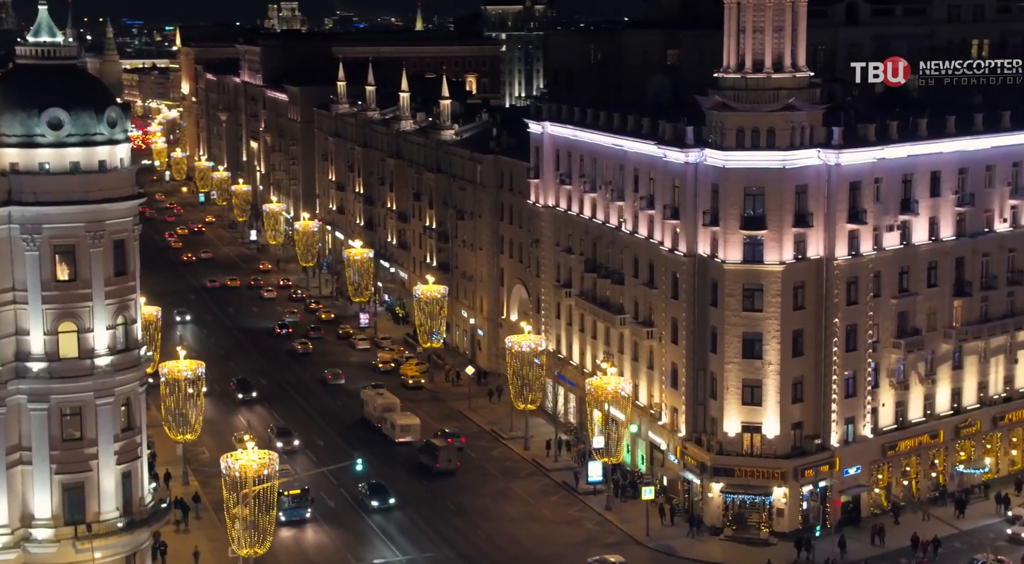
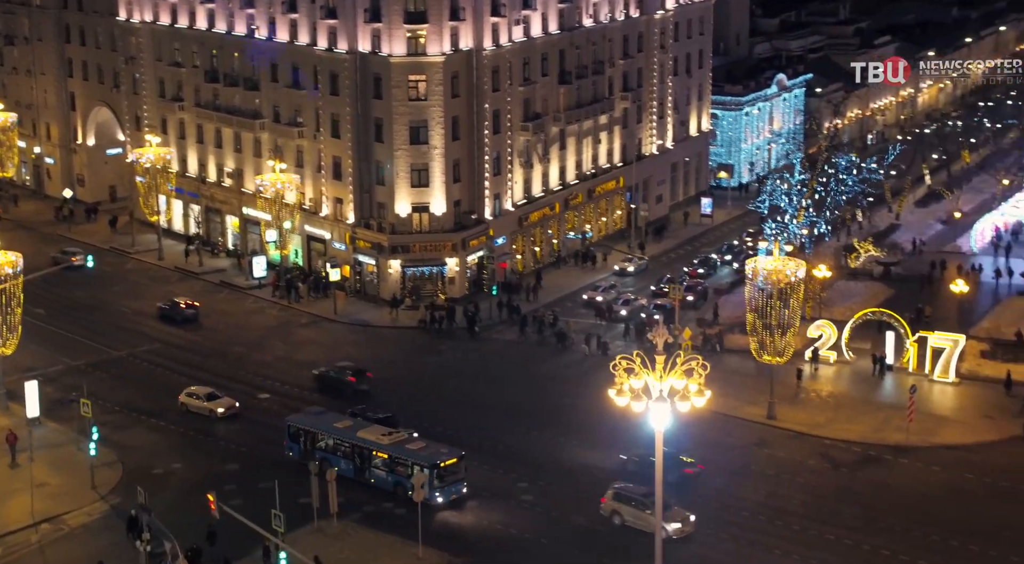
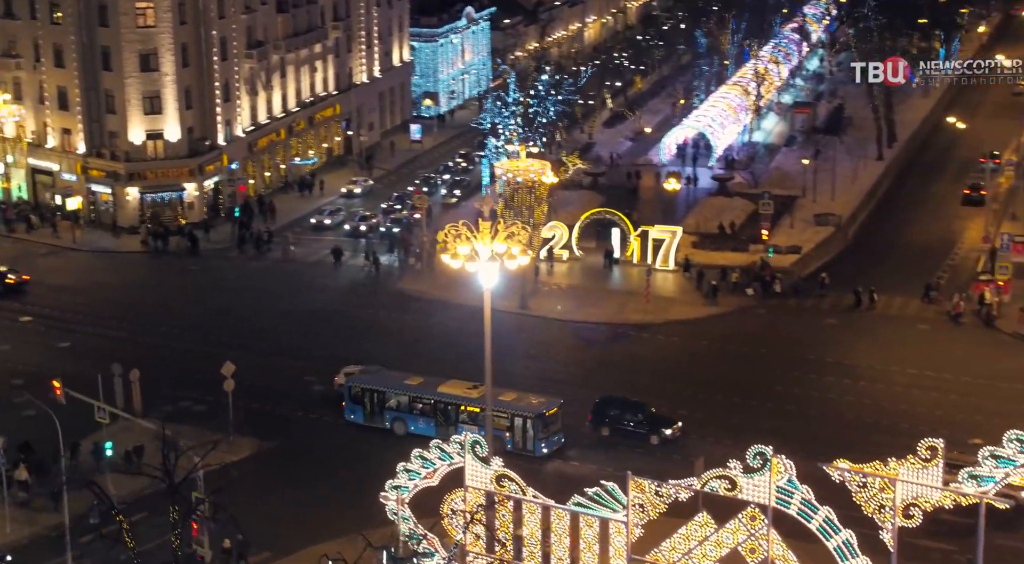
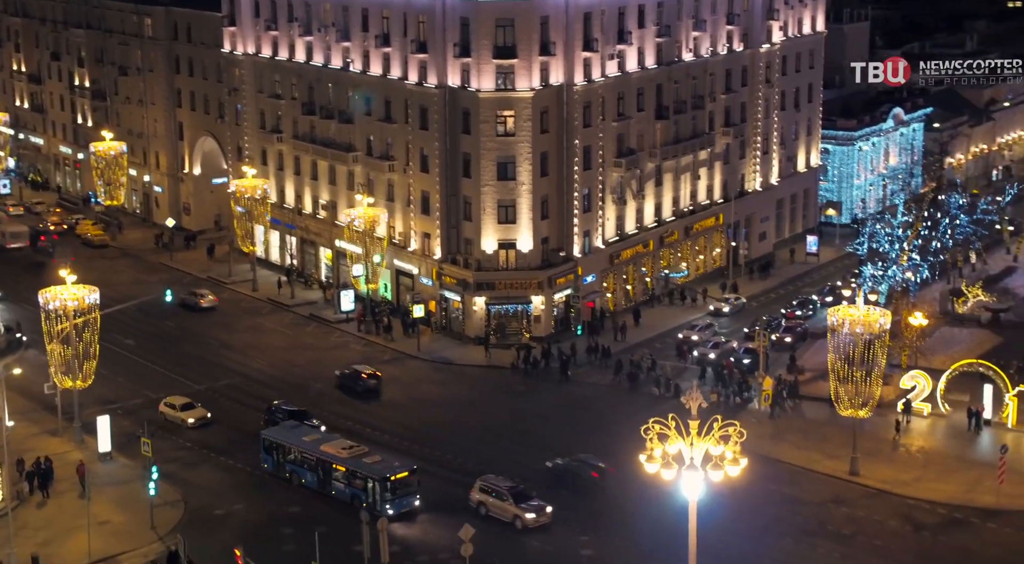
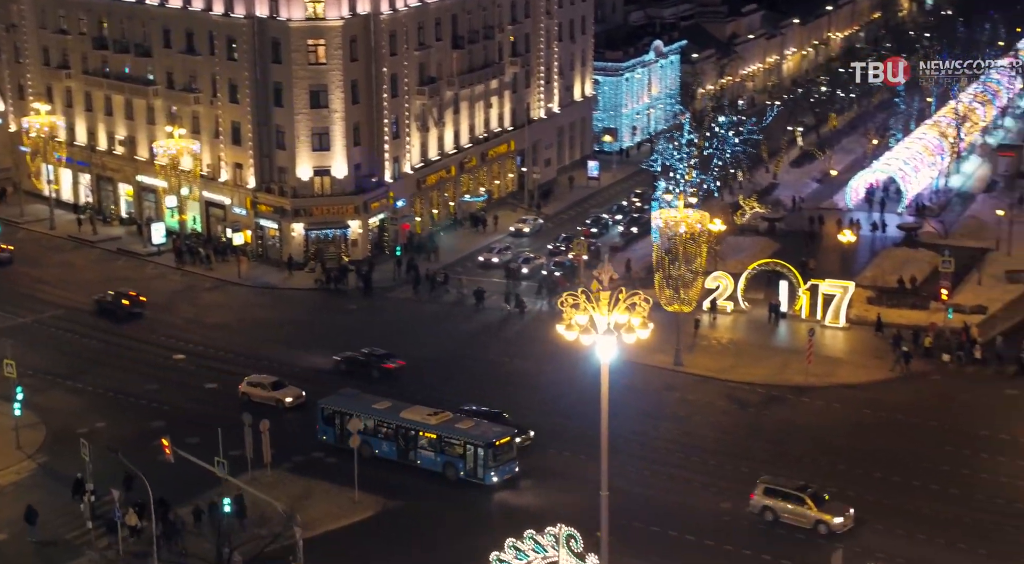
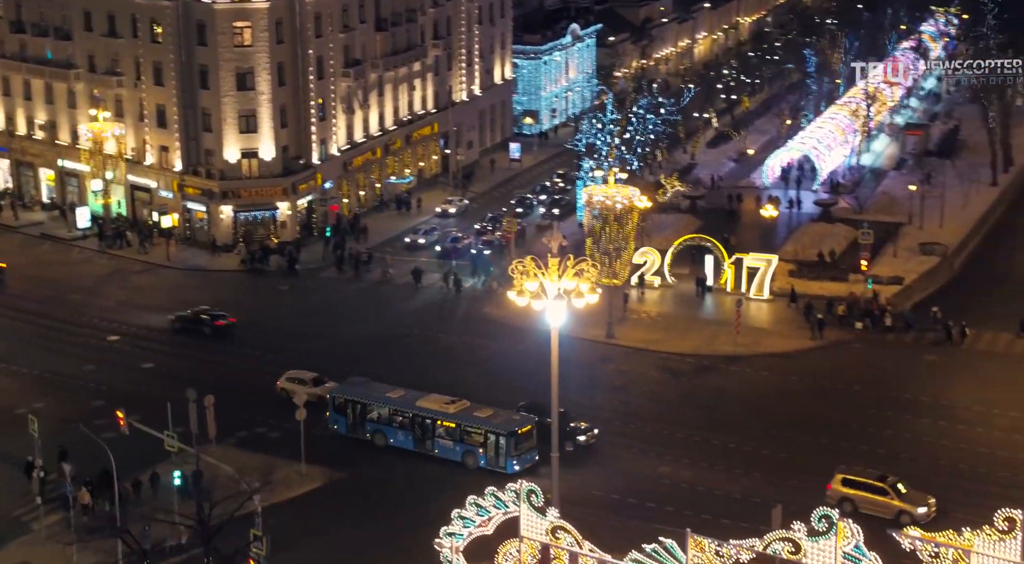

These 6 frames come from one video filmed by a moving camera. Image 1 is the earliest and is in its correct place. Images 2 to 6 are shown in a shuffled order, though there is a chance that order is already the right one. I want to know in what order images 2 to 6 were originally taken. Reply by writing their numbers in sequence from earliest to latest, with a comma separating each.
4, 2, 5, 6, 3
